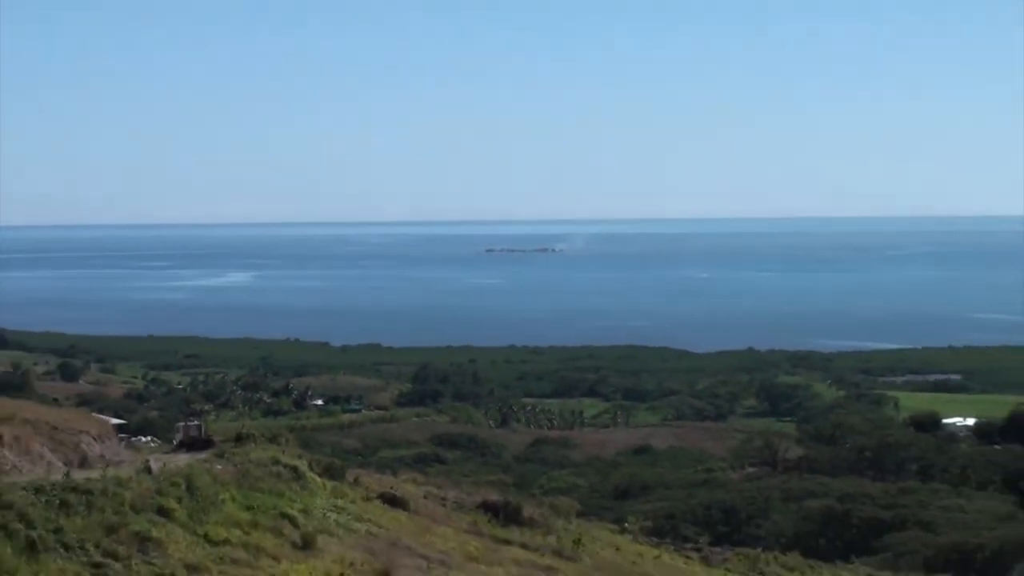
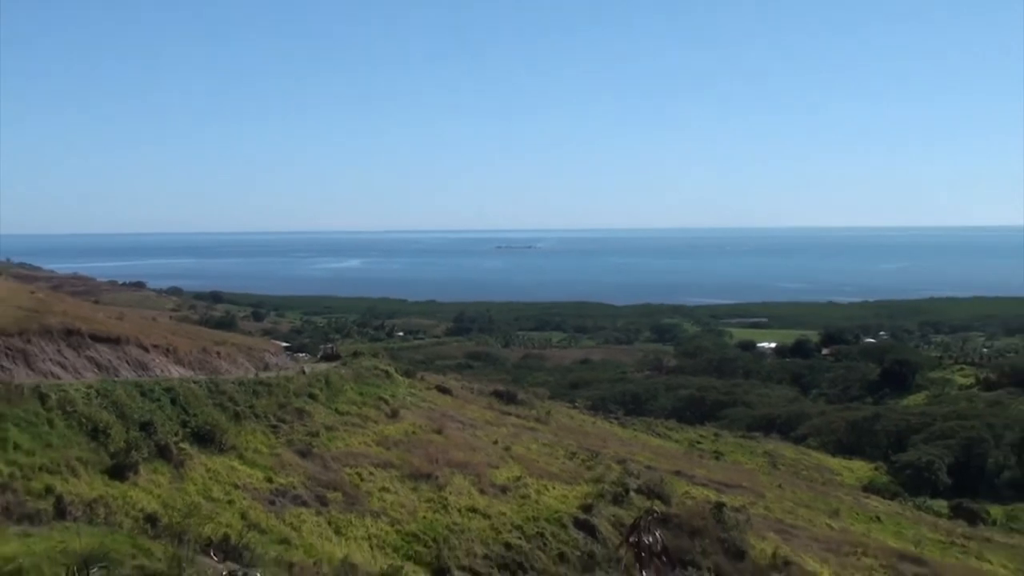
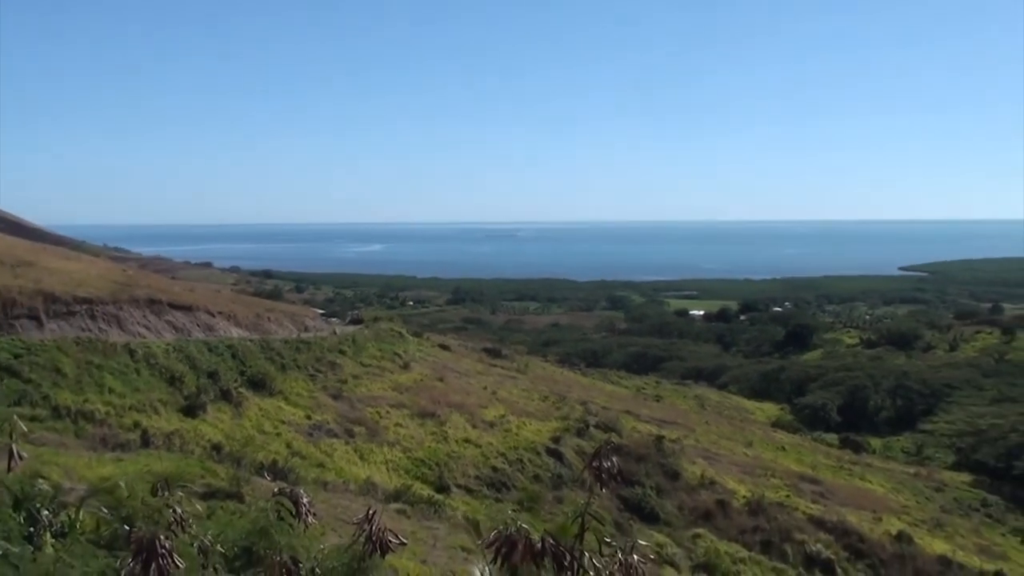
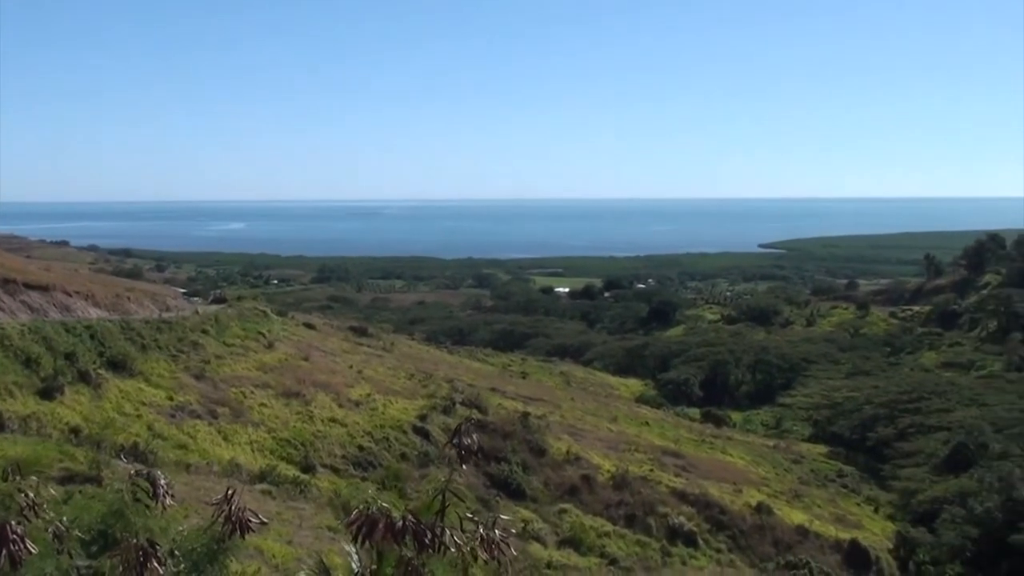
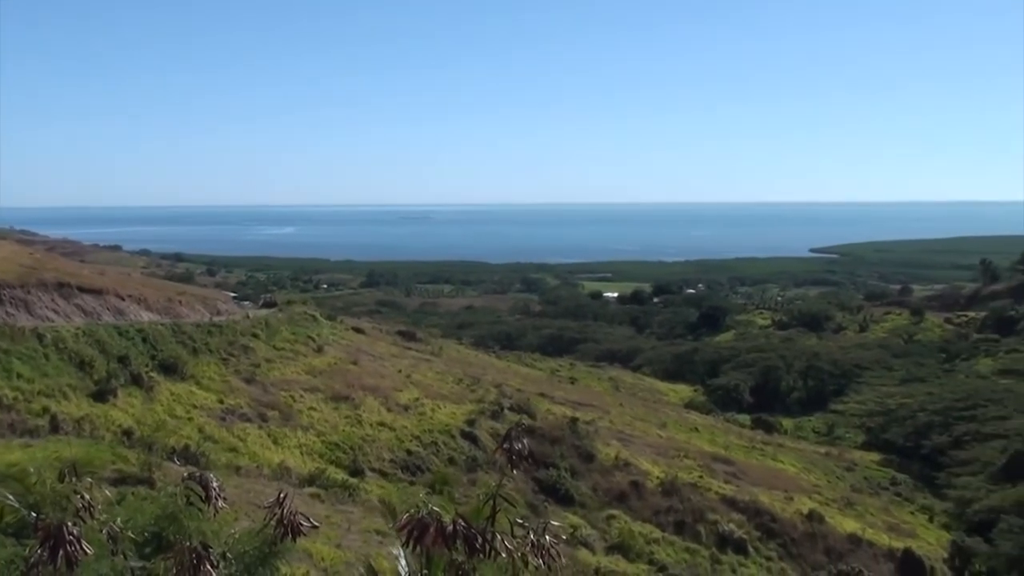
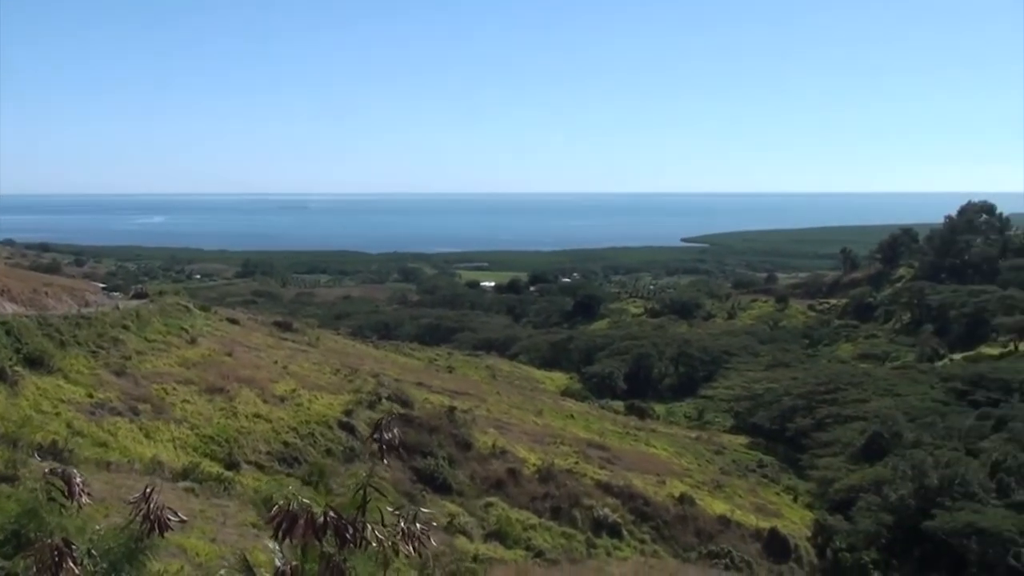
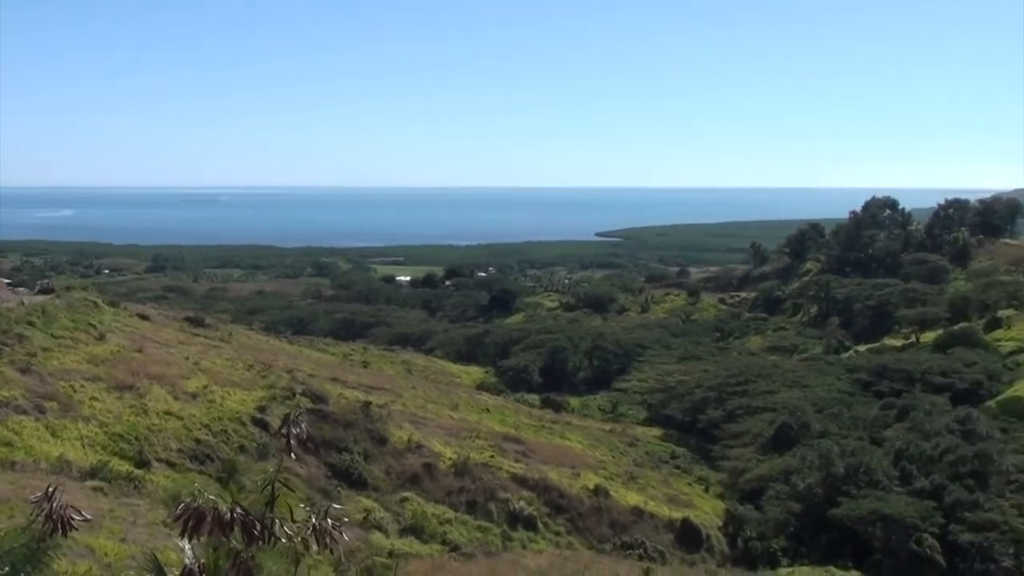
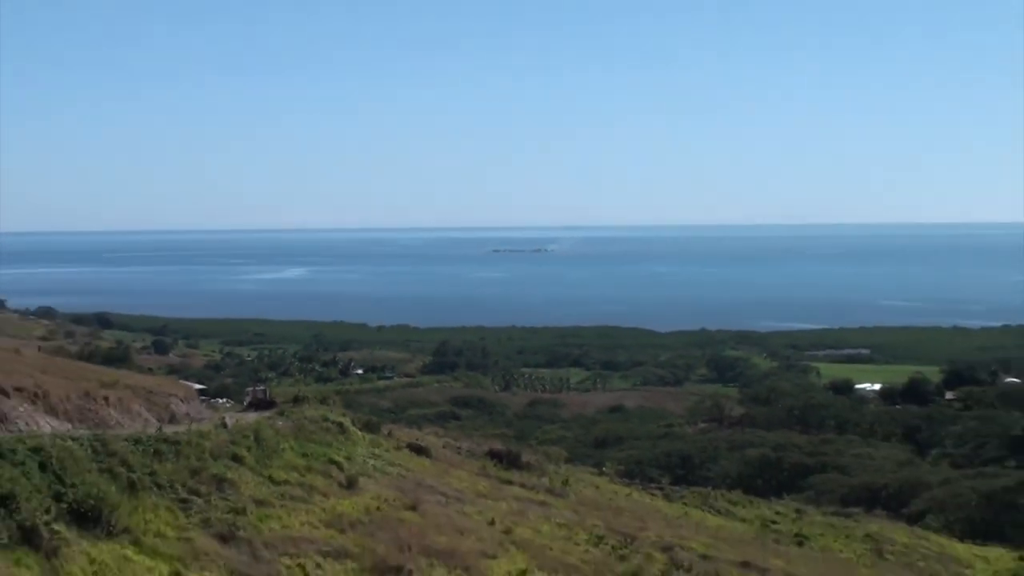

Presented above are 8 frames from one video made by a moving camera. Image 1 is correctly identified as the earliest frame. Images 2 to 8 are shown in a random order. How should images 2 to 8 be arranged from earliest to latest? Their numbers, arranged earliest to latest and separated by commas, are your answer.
8, 2, 3, 5, 4, 6, 7
